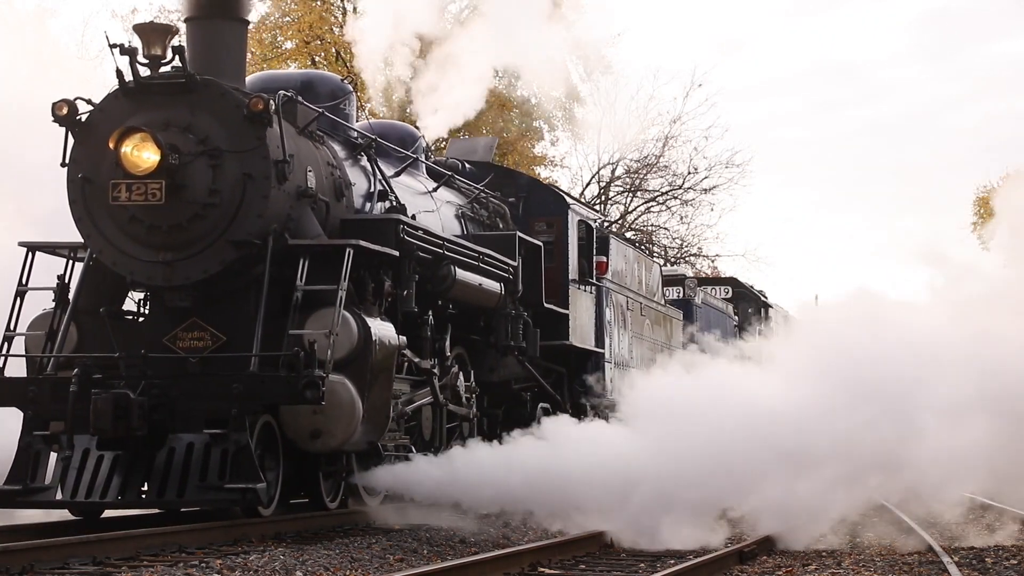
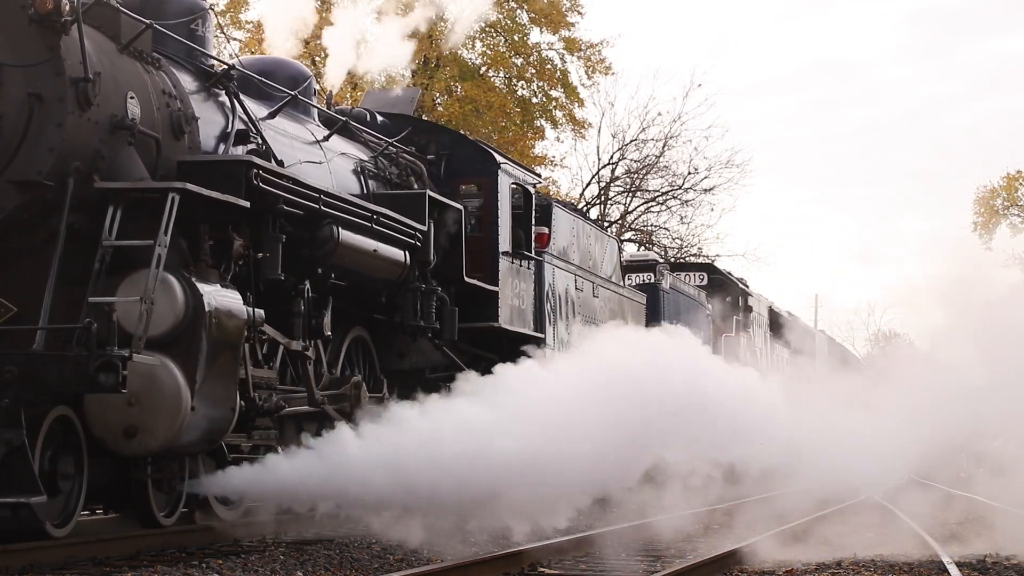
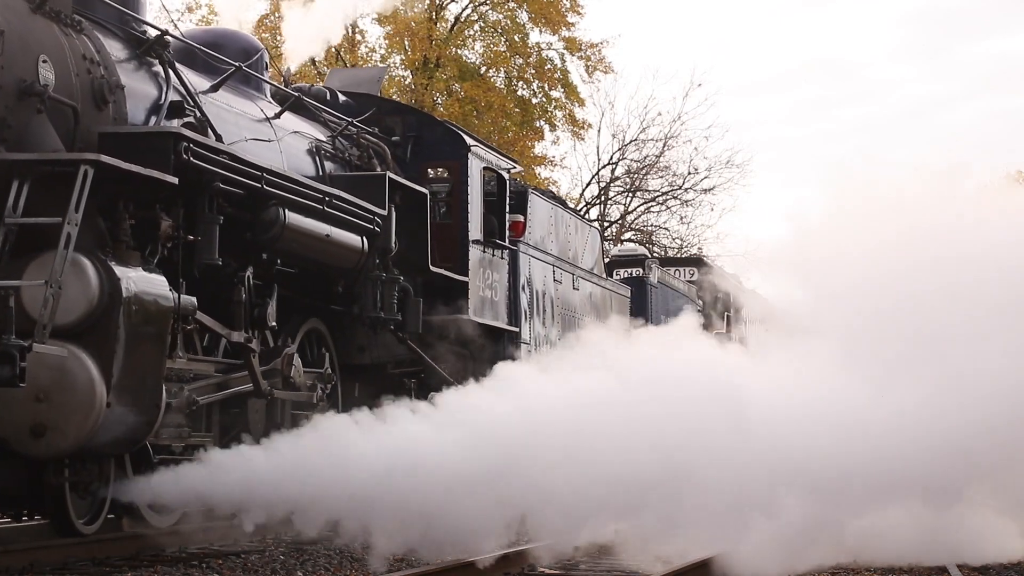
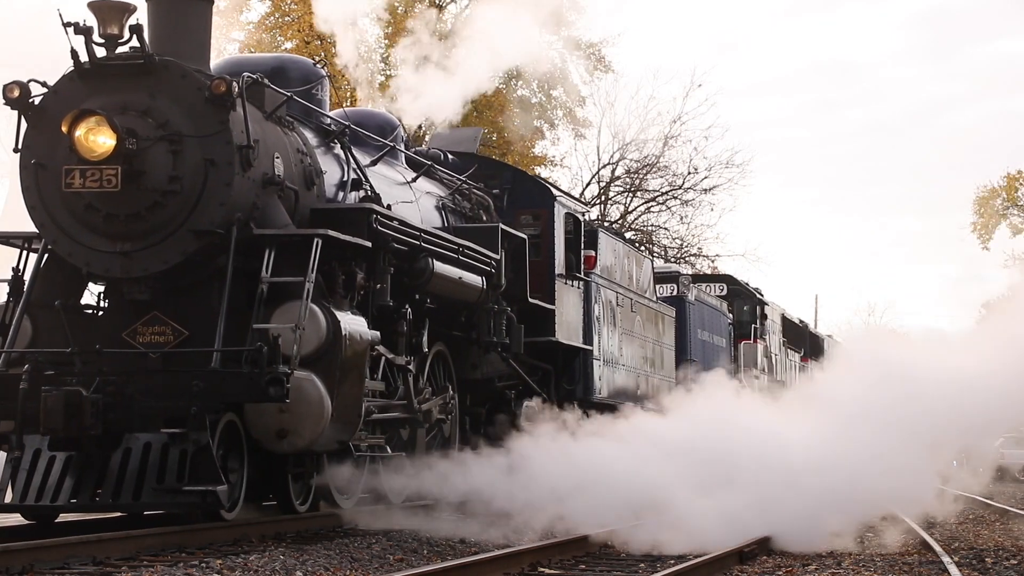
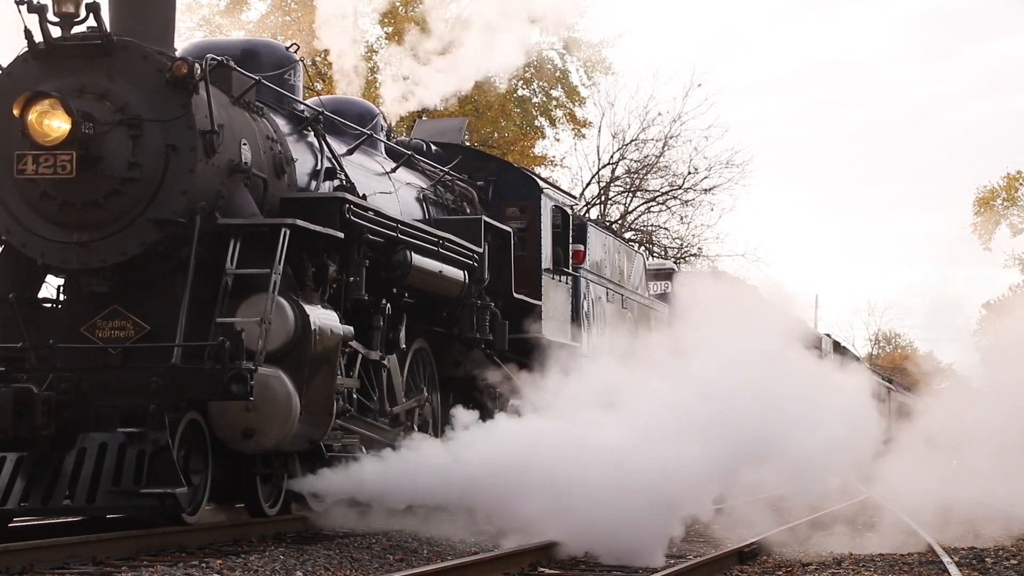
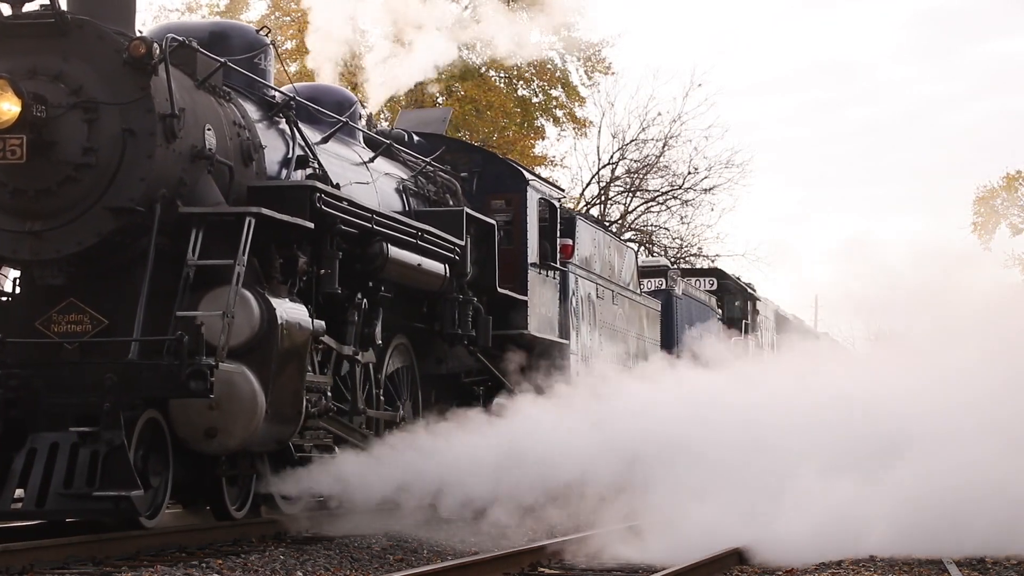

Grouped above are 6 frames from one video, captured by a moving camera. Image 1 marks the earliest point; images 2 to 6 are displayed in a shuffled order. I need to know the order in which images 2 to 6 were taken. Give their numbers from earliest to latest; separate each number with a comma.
4, 5, 6, 2, 3
